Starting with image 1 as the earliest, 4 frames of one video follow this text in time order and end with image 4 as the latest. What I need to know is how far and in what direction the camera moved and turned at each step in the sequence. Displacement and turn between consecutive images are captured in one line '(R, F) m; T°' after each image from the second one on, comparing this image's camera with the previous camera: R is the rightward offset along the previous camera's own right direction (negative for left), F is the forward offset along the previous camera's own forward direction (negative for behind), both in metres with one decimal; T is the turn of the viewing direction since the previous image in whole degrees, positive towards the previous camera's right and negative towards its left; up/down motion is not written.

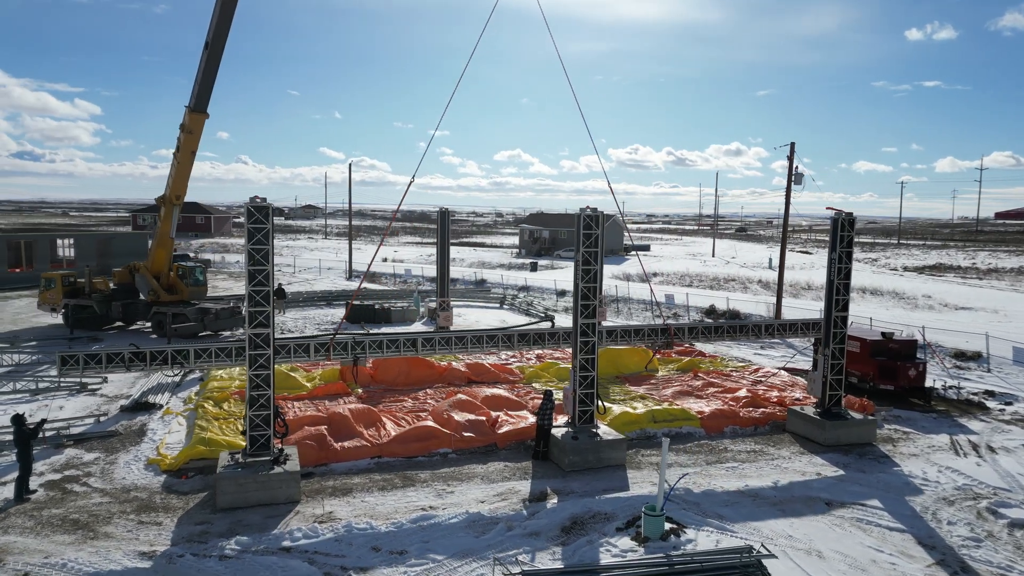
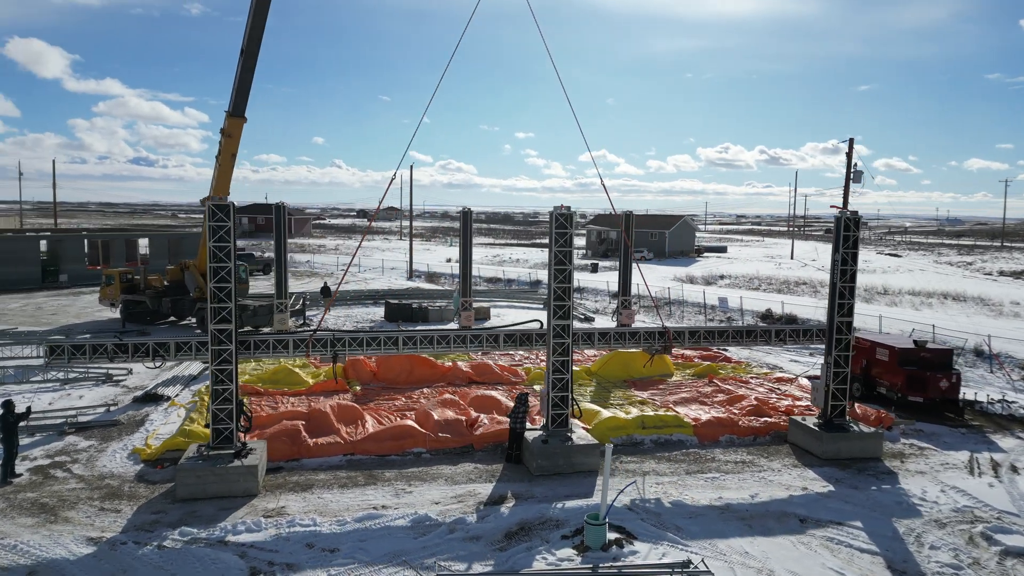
(+2.0, +0.4) m; -6°
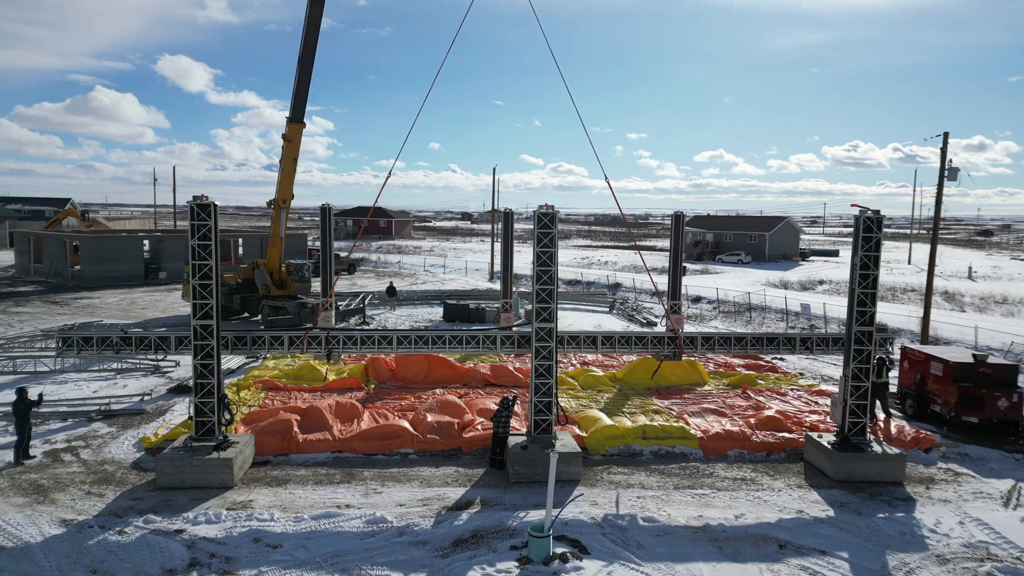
(+2.2, +0.5) m; -8°
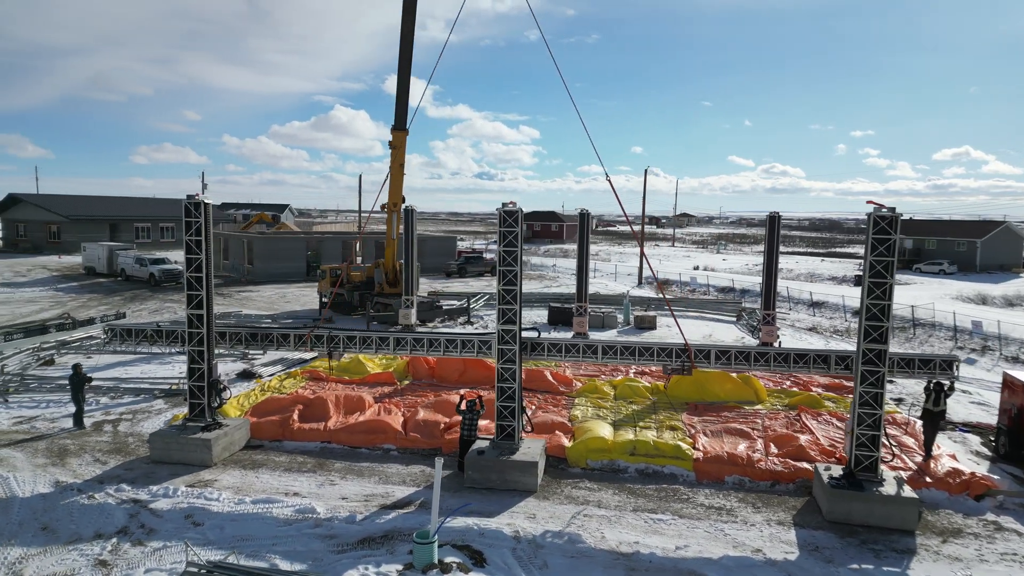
(+3.9, +0.9) m; -15°
